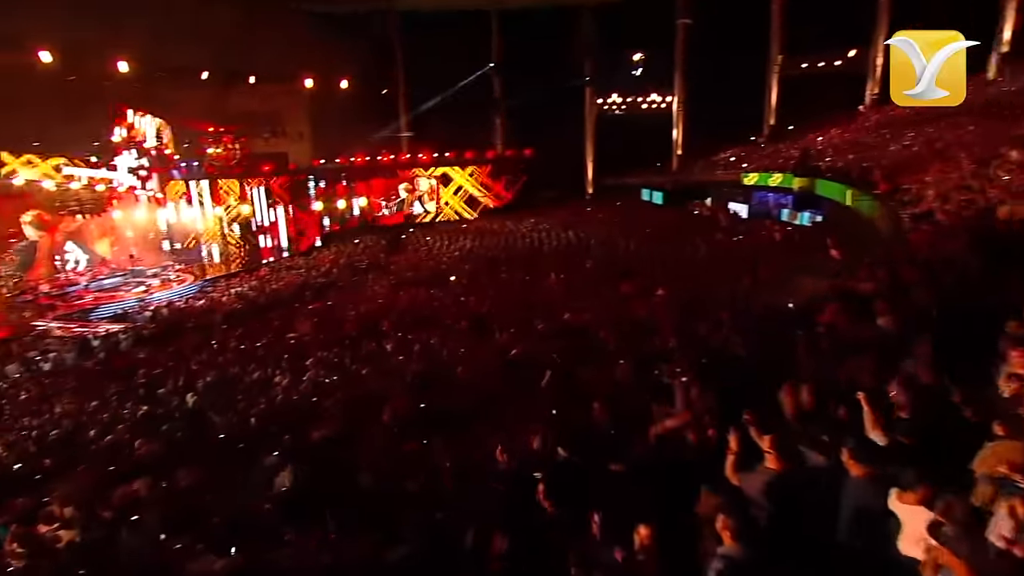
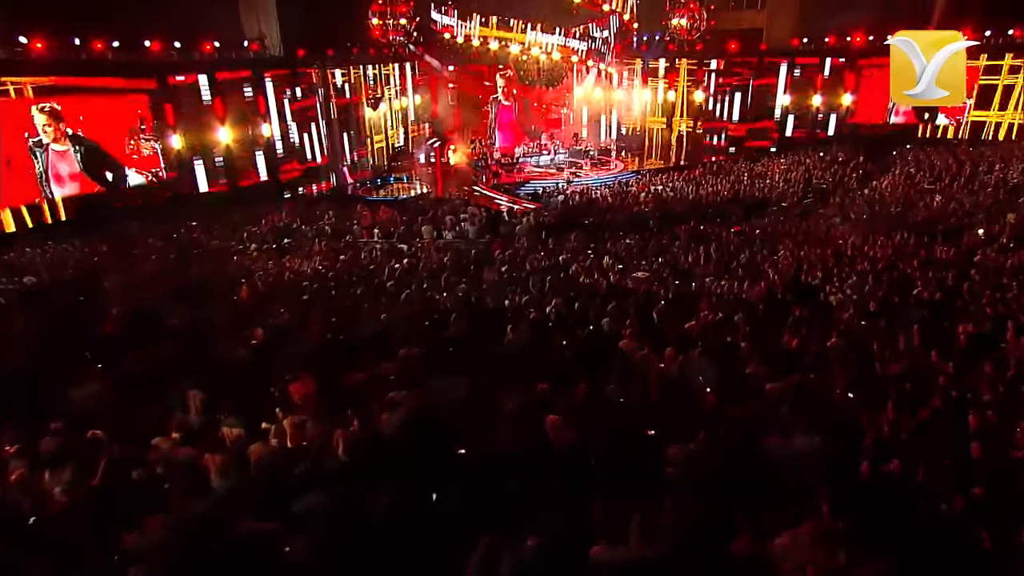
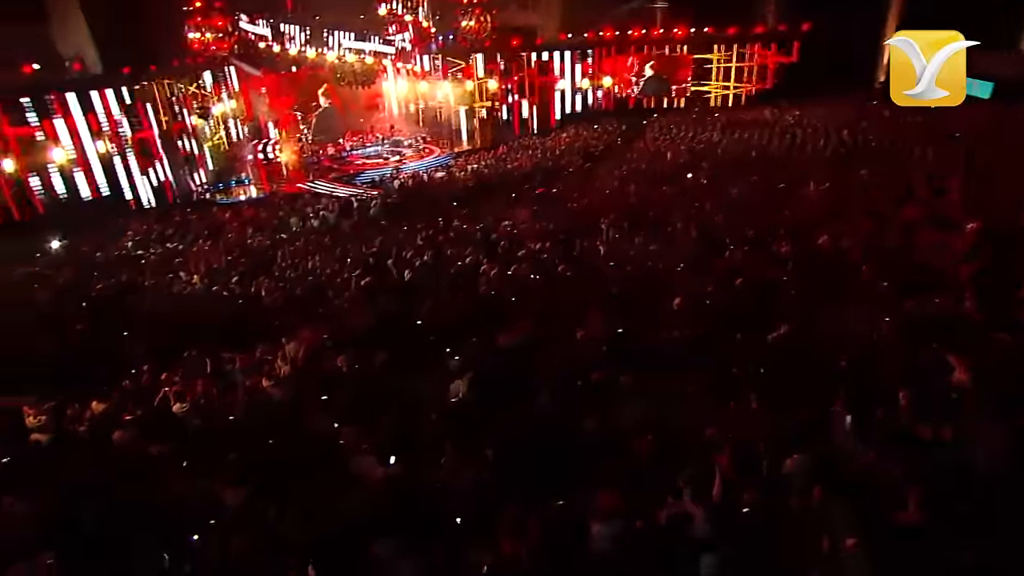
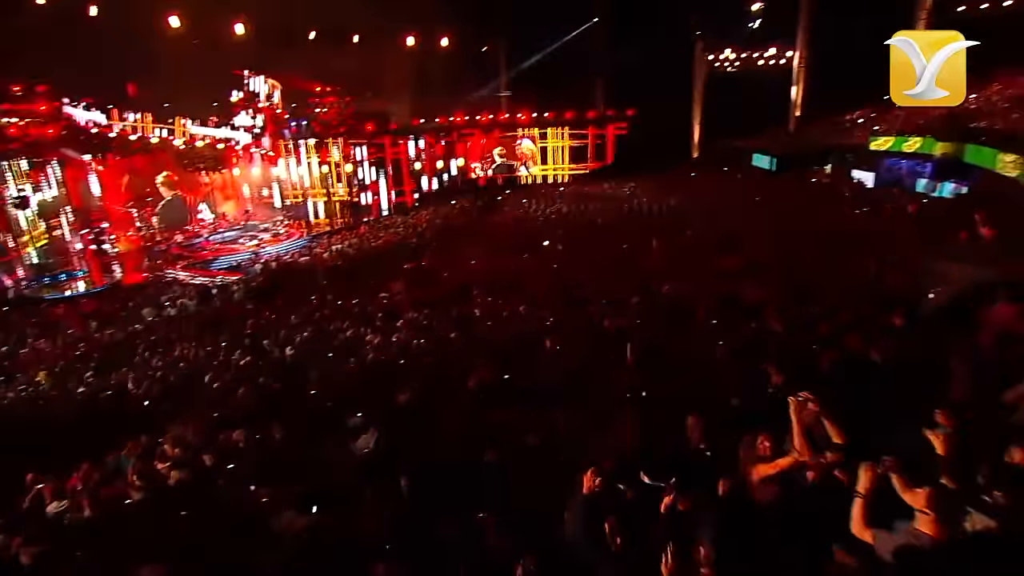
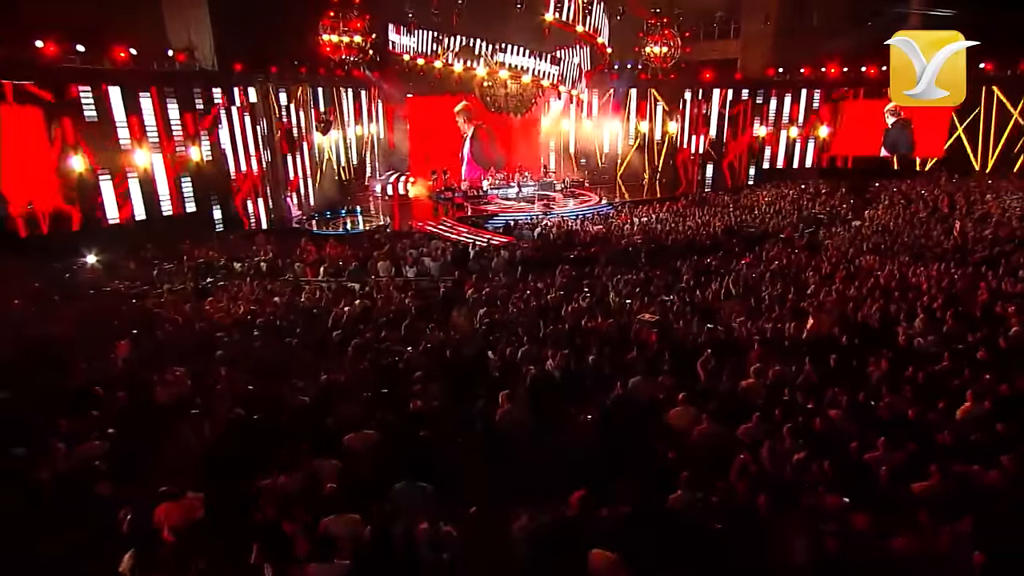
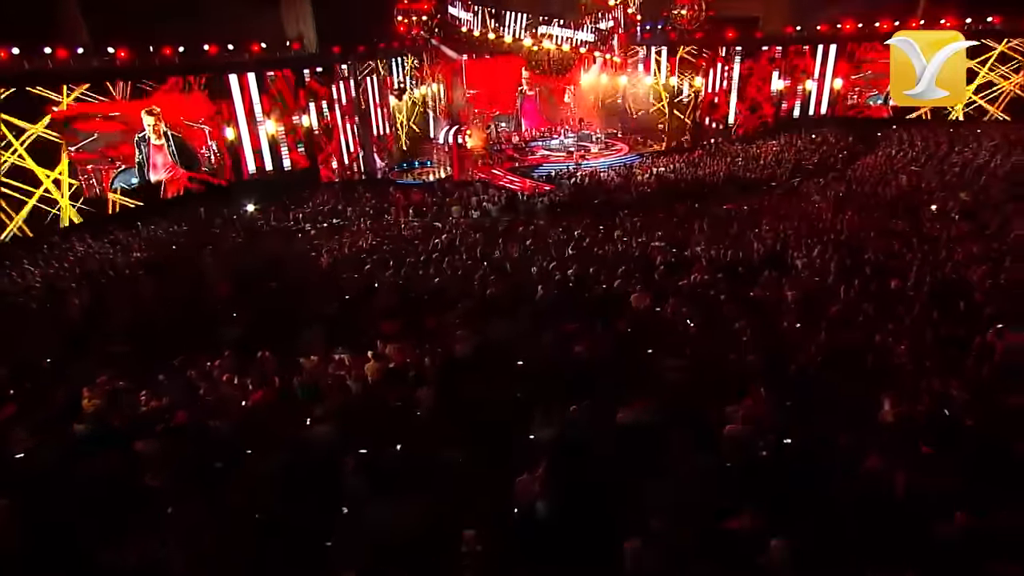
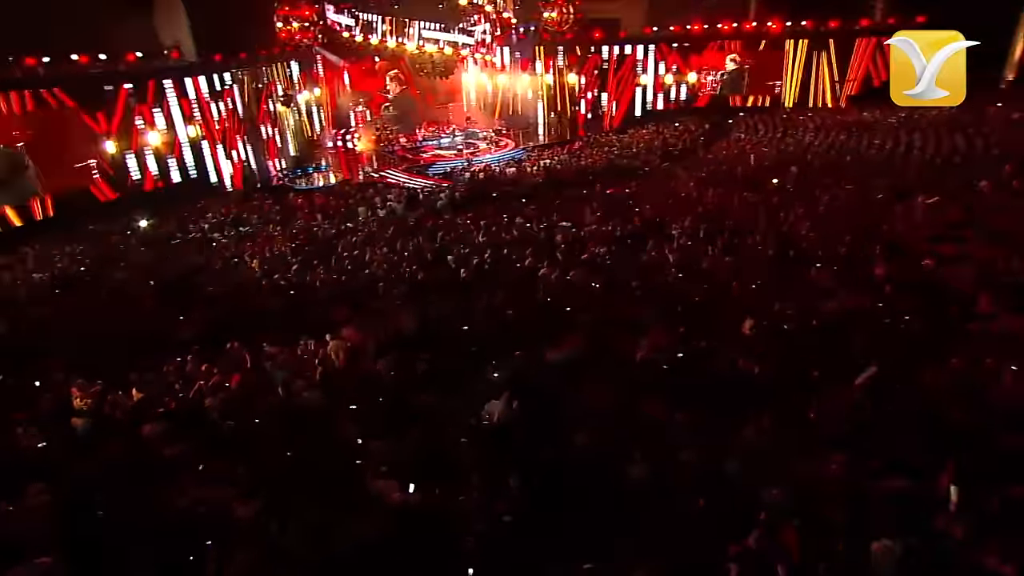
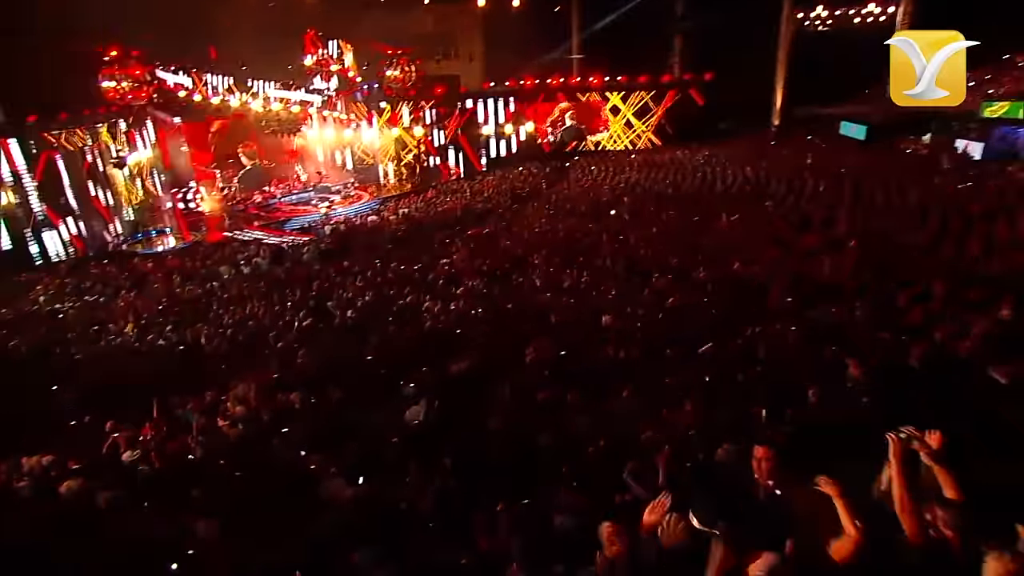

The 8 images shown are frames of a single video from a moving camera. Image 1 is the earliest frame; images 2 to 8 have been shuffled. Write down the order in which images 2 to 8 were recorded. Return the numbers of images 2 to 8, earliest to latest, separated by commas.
4, 8, 3, 7, 6, 2, 5
